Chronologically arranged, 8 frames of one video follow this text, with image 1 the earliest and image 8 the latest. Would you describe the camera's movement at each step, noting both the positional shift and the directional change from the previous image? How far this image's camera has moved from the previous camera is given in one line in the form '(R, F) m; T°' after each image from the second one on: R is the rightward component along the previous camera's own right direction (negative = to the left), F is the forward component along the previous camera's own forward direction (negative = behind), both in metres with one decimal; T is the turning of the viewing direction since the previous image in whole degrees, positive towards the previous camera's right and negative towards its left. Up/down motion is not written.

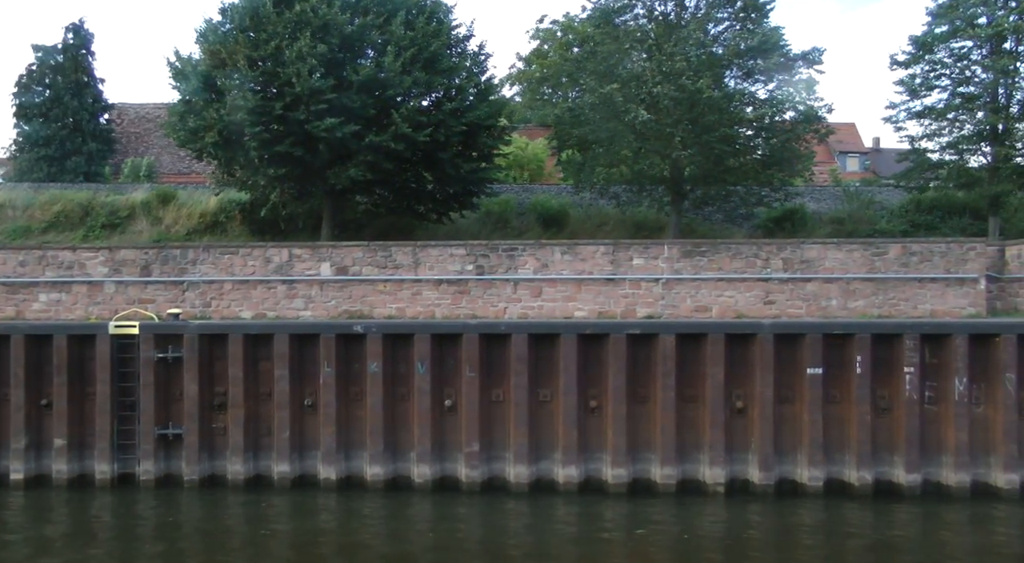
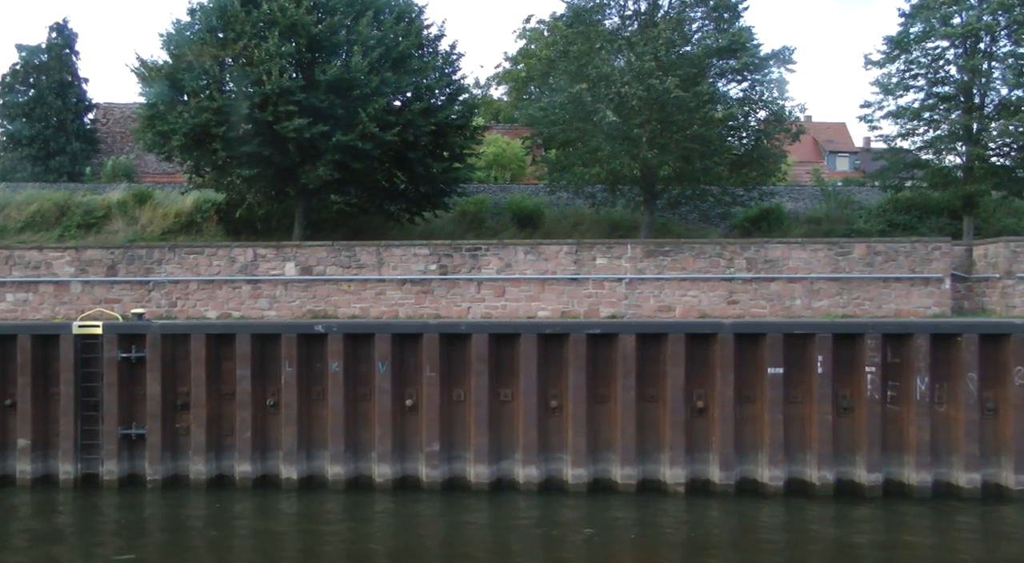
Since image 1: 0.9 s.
(+0.5, 0.0) m; 0°
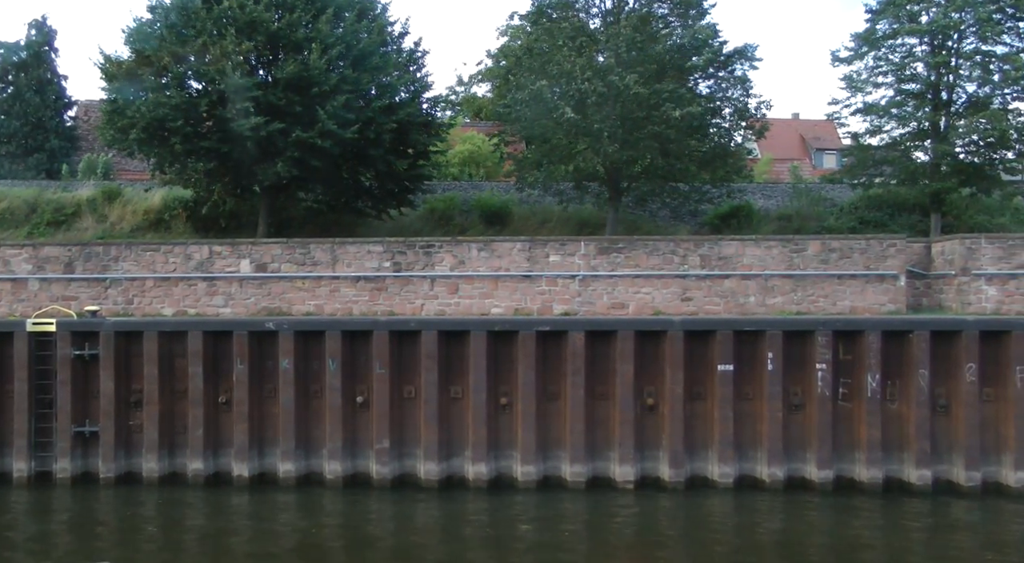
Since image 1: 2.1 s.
(+0.7, 0.0) m; 0°
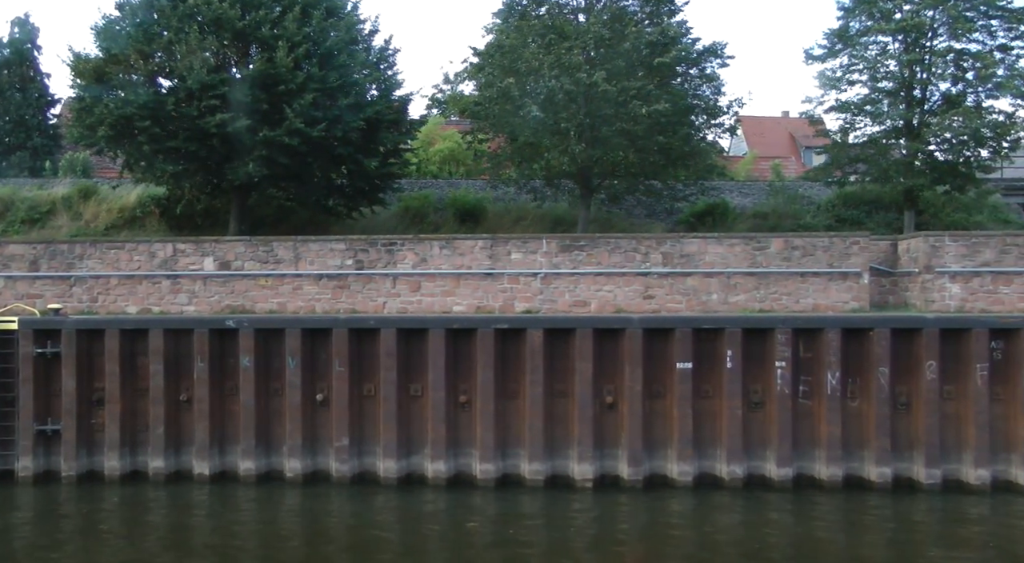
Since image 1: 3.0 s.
(+0.6, 0.0) m; 0°
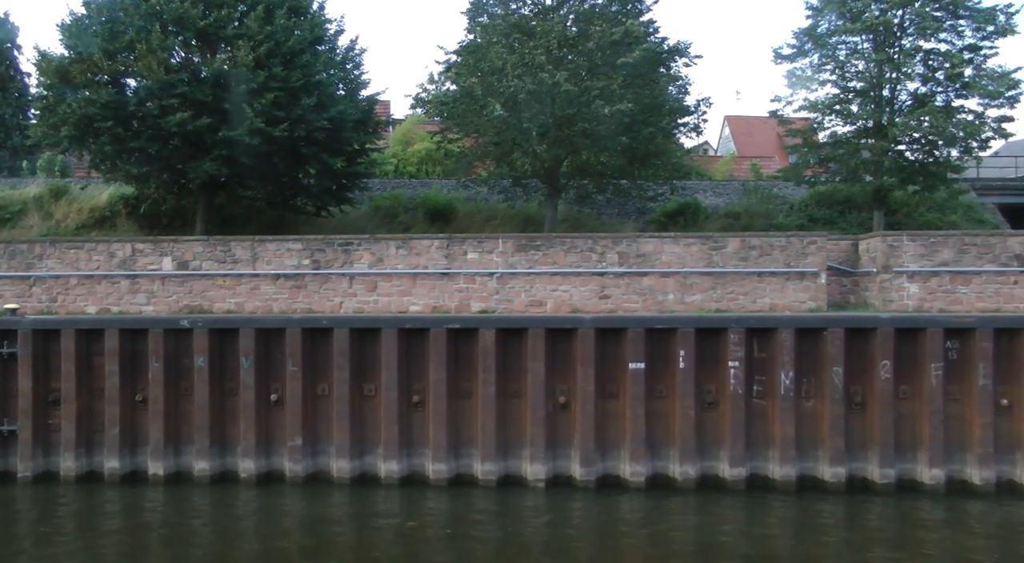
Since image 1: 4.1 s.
(+0.6, 0.0) m; 0°
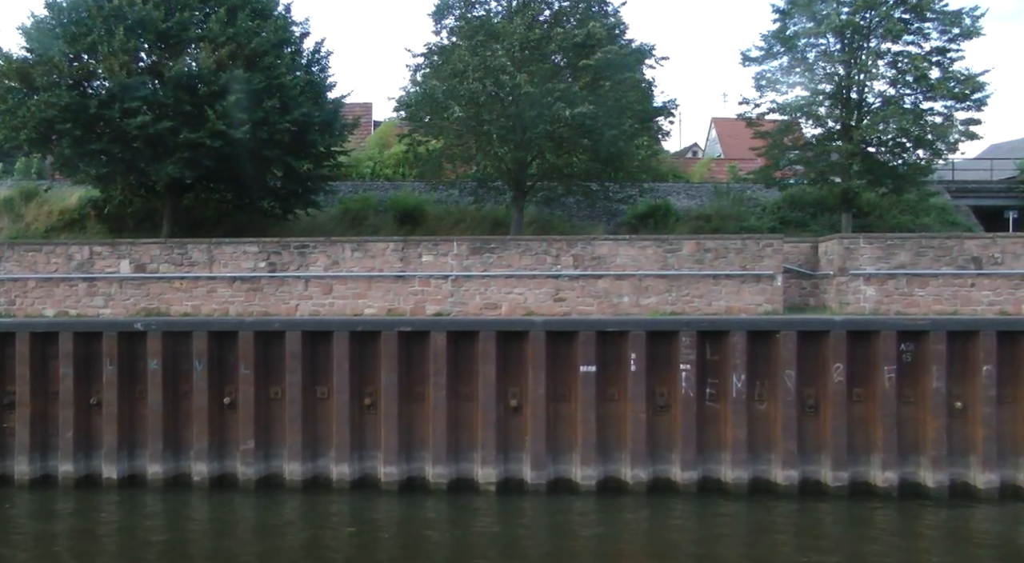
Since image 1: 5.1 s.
(+0.6, 0.0) m; 0°
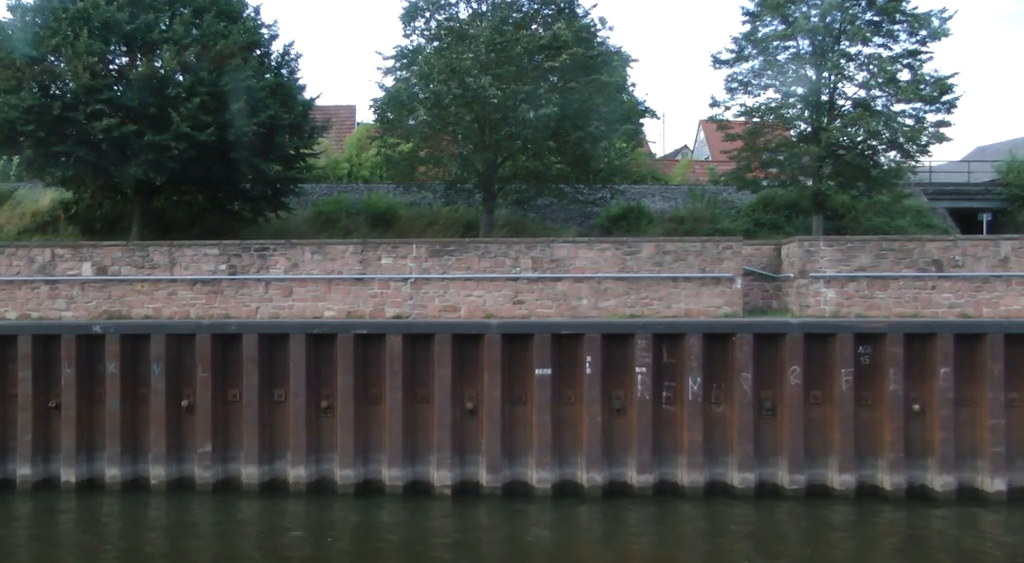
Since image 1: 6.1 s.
(+0.6, 0.0) m; 0°
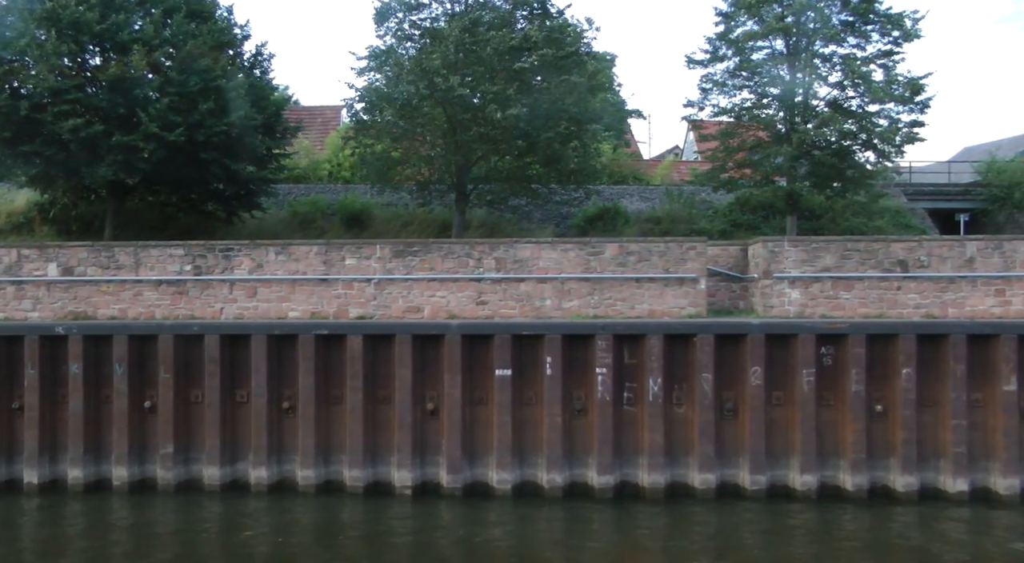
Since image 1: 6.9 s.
(+0.5, 0.0) m; 0°
